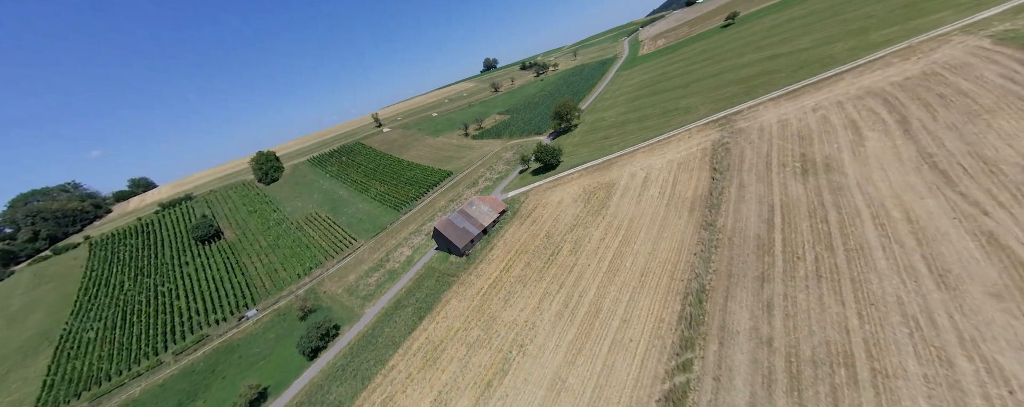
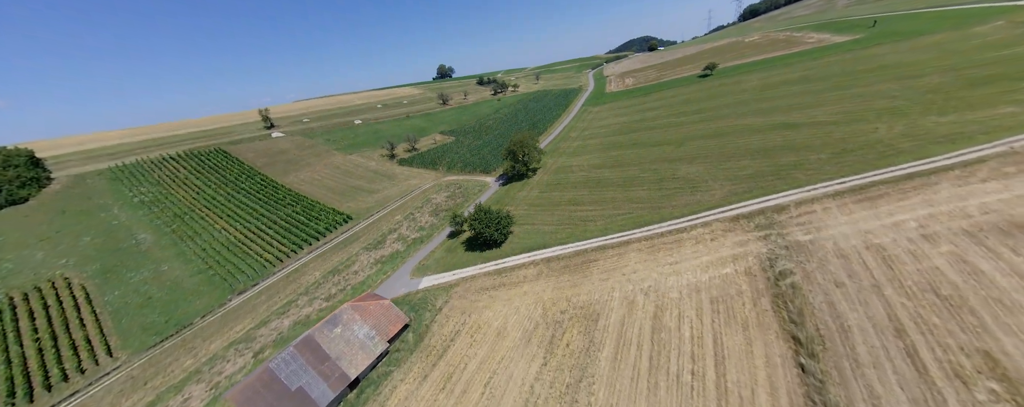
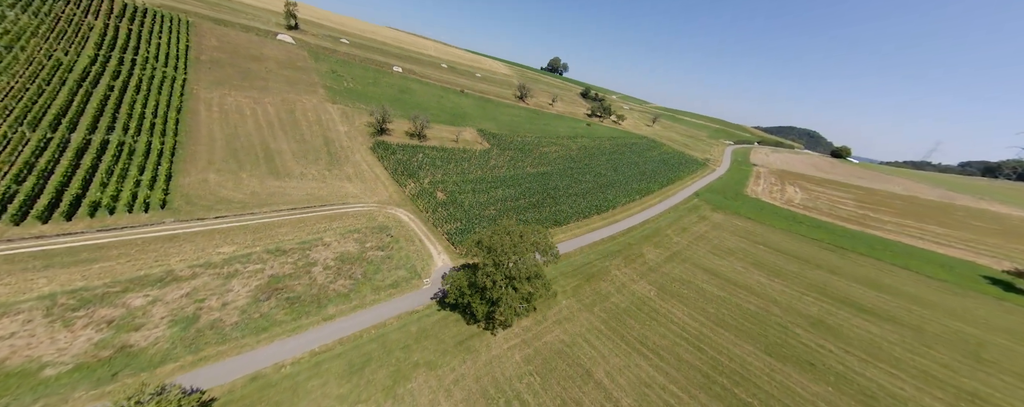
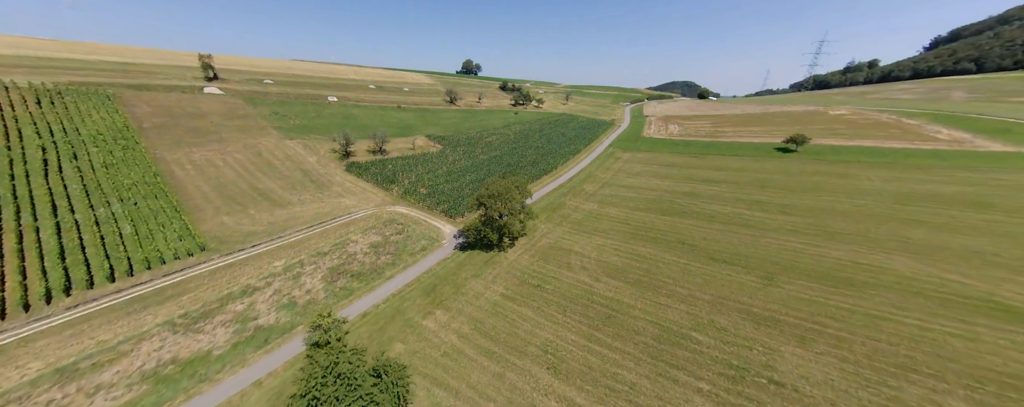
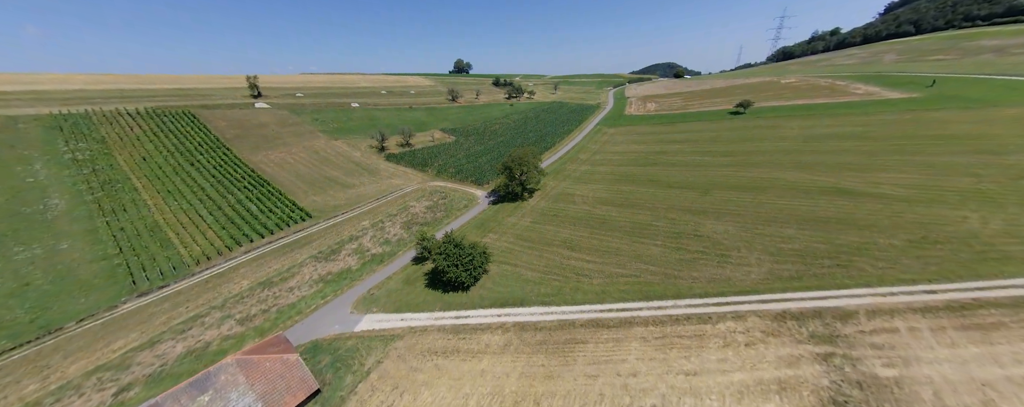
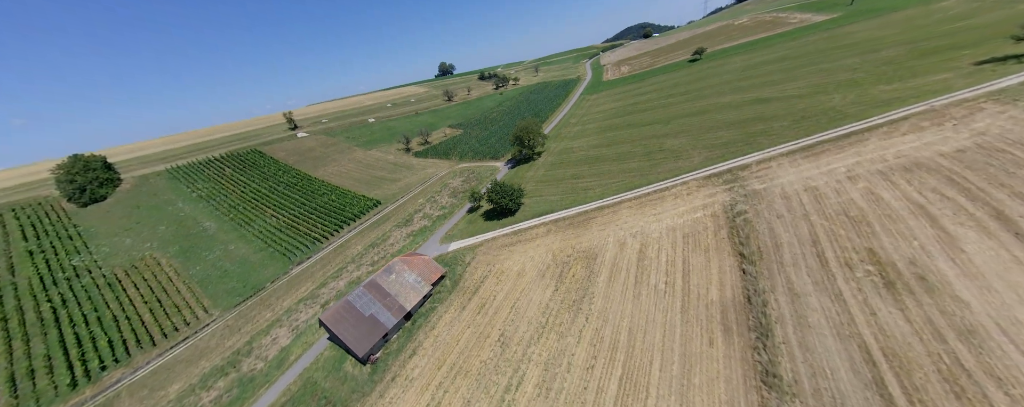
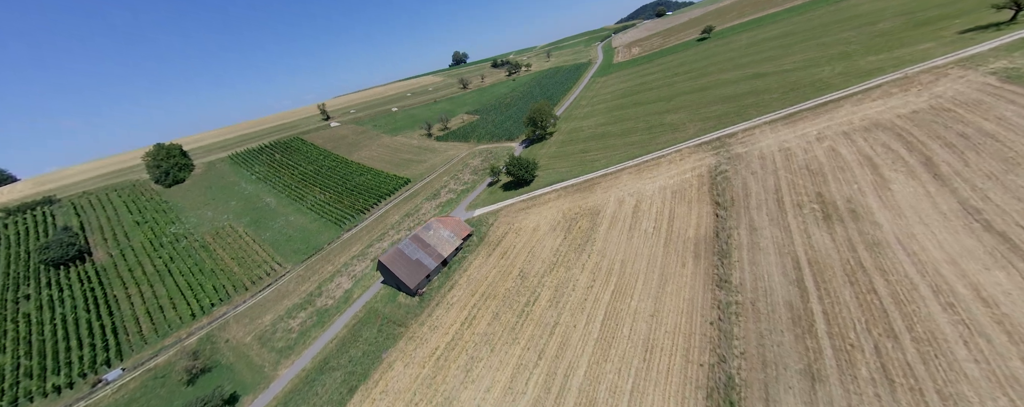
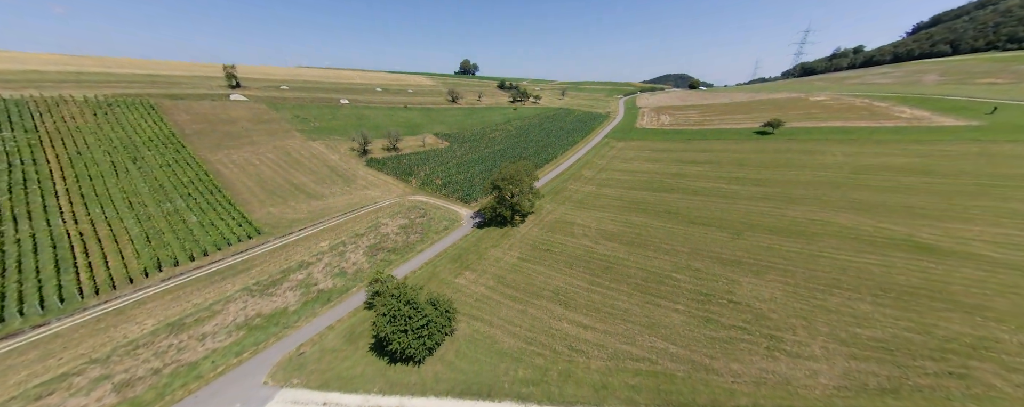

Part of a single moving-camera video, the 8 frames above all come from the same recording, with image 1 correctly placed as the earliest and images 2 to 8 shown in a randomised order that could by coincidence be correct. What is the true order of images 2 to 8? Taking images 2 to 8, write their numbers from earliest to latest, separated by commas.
7, 6, 2, 5, 8, 4, 3
